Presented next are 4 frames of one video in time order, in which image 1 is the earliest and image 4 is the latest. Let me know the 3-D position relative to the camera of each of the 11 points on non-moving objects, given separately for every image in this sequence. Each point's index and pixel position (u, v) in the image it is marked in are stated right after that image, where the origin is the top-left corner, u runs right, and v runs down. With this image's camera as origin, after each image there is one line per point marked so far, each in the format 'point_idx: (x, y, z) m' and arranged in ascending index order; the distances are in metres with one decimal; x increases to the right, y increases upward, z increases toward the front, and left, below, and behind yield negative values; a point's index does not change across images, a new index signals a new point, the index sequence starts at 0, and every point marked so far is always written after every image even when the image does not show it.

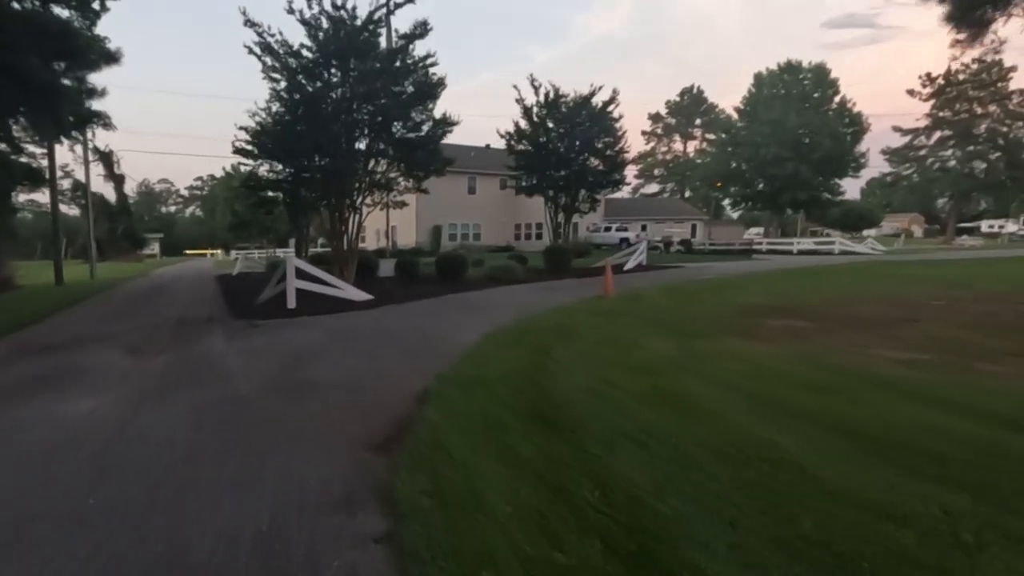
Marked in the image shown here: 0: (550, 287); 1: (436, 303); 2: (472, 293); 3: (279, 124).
0: (+1.2, -0.1, +20.2) m
1: (-2.2, -0.5, +17.3) m
2: (-1.3, -0.3, +19.9) m
3: (-7.3, +5.0, +19.2) m
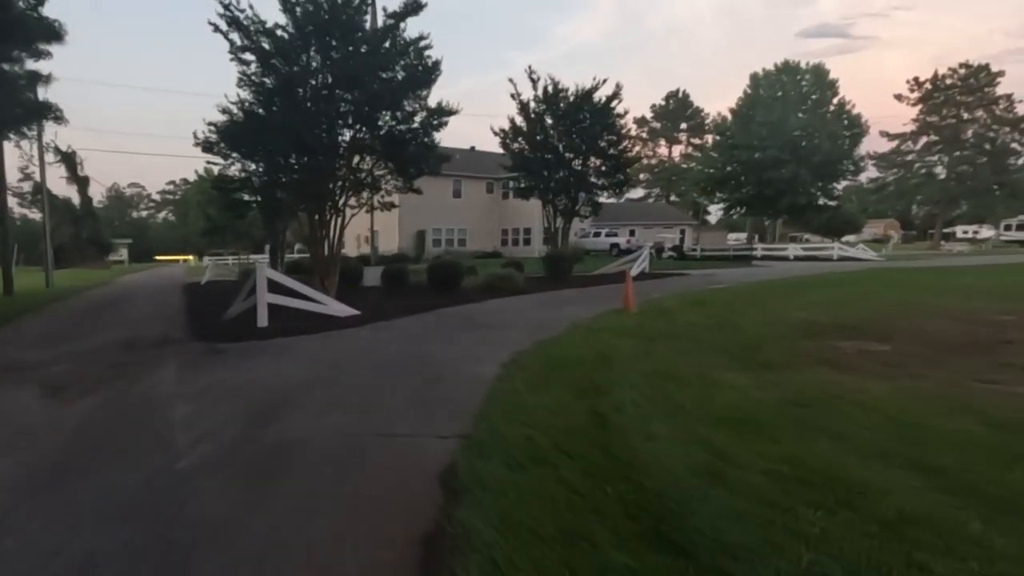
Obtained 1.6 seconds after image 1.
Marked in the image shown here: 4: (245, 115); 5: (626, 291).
0: (+1.3, -0.4, +18.0) m
1: (-2.0, -0.8, +15.0) m
2: (-1.2, -0.6, +17.6) m
3: (-7.2, +4.7, +16.8) m
4: (-7.3, +4.7, +16.9) m
5: (+2.8, 0.0, +15.2) m
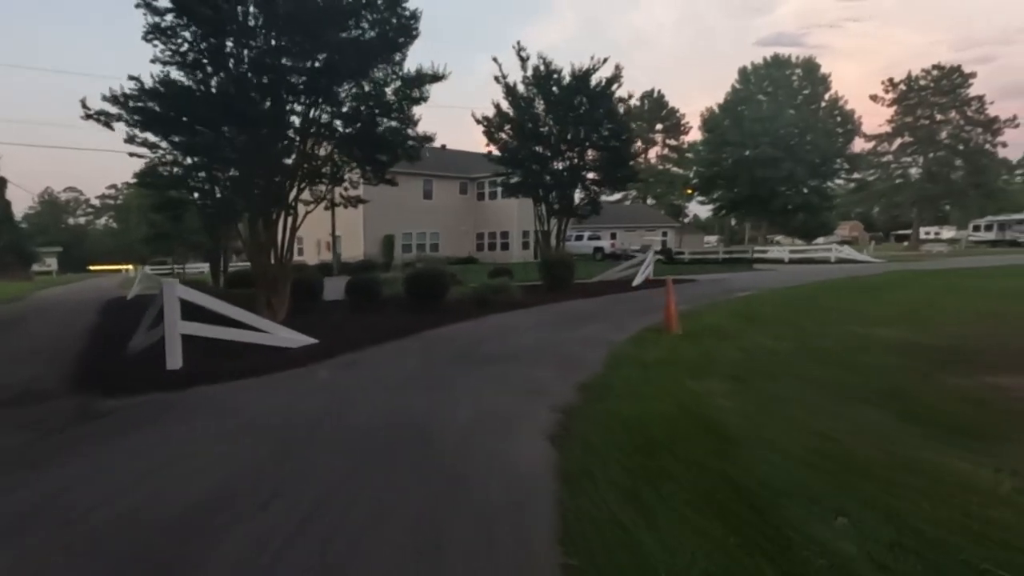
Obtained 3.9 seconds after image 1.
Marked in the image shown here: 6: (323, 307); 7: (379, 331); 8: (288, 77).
0: (+1.3, -0.8, +14.6) m
1: (-1.9, -1.1, +11.5) m
2: (-1.2, -0.9, +14.1) m
3: (-7.2, +4.3, +13.0) m
4: (-7.3, +4.3, +13.1) m
5: (+2.9, -0.3, +11.9) m
6: (-5.3, -0.6, +17.7) m
7: (-3.0, -1.0, +13.8) m
8: (-4.7, +4.5, +13.0) m
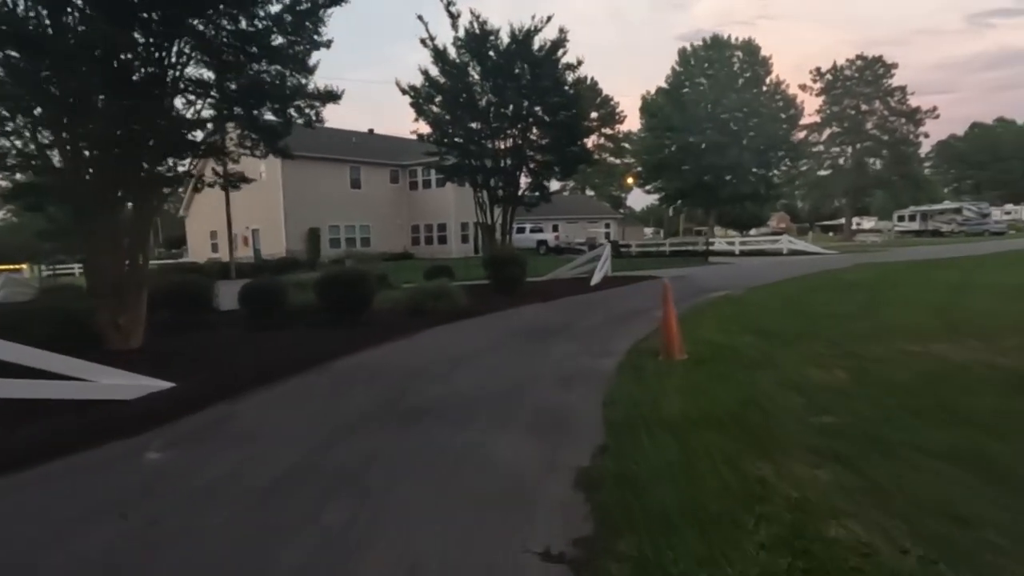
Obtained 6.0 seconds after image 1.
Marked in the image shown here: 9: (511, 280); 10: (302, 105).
0: (+0.3, -0.9, +11.5) m
1: (-2.6, -1.3, +8.0) m
2: (-2.1, -1.1, +10.7) m
3: (-8.1, +4.0, +8.9) m
4: (-8.2, +4.0, +9.0) m
5: (+2.2, -0.4, +8.9) m
6: (-6.6, -0.8, +13.8) m
7: (-3.9, -1.2, +10.2) m
8: (-5.6, +4.2, +9.1) m
9: (0.0, +0.3, +17.9) m
10: (-4.3, +3.7, +12.6) m
